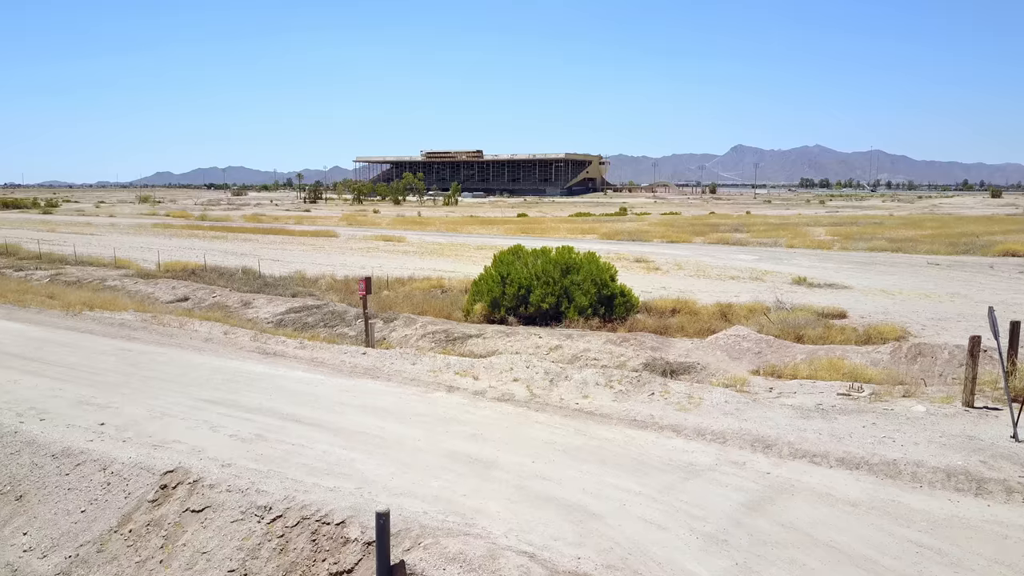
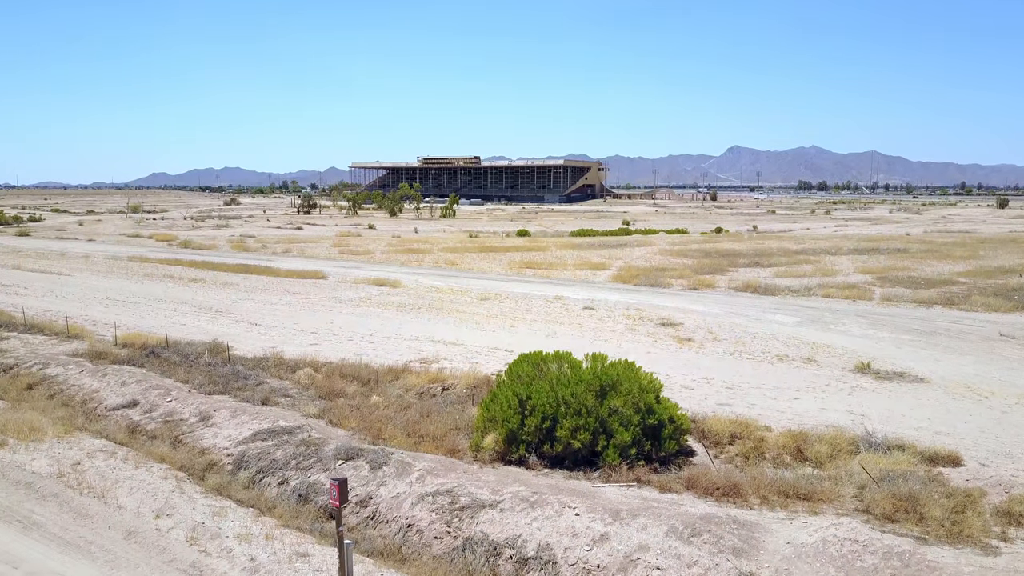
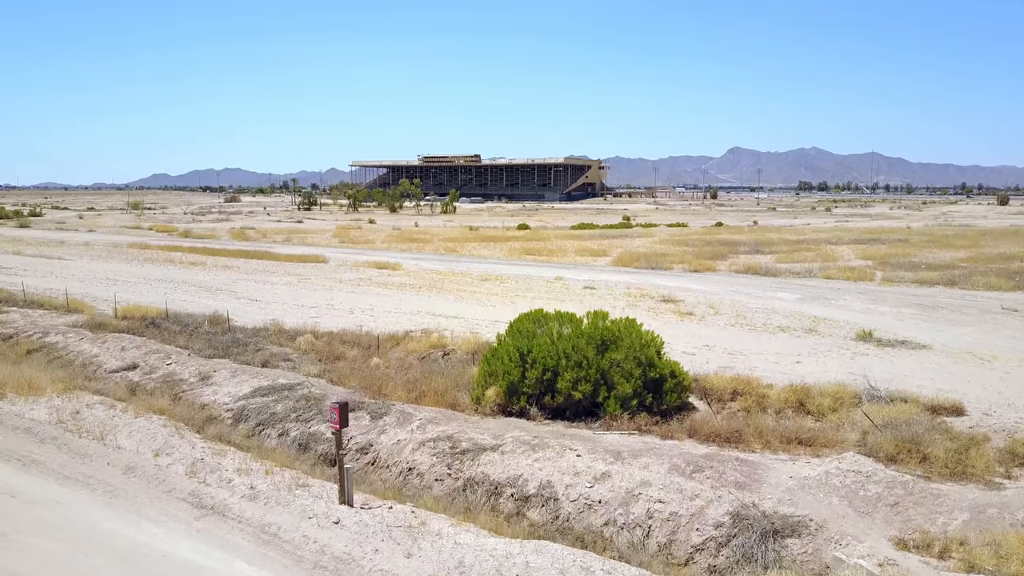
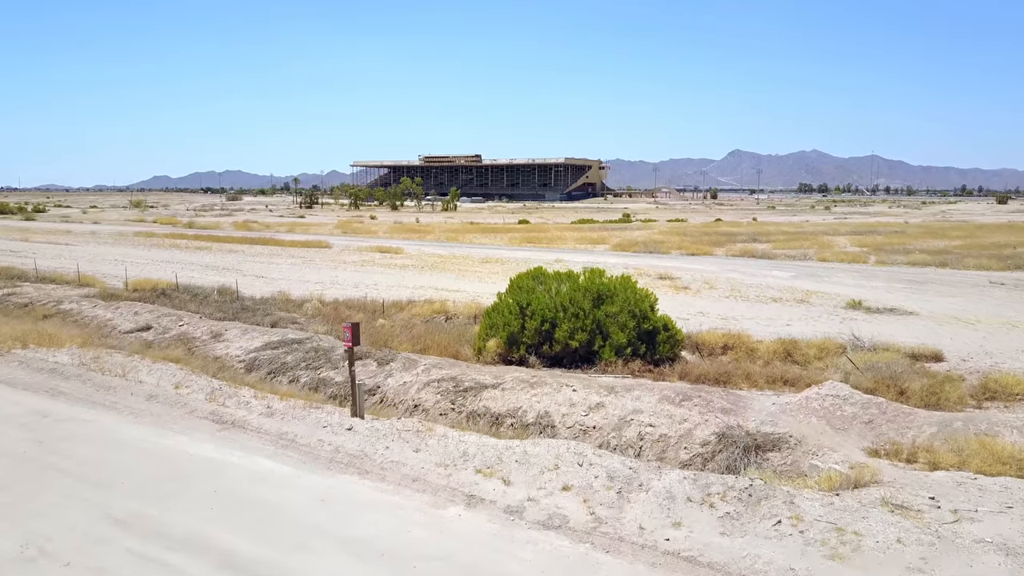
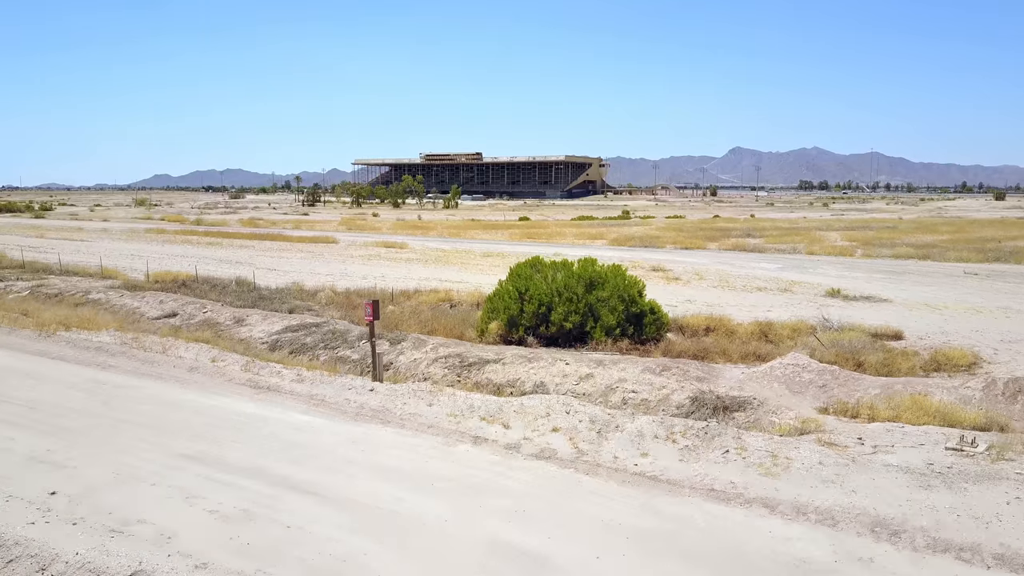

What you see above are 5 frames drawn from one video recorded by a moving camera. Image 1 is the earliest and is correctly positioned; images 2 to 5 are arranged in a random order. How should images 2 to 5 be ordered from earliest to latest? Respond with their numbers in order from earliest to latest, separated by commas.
5, 4, 3, 2
